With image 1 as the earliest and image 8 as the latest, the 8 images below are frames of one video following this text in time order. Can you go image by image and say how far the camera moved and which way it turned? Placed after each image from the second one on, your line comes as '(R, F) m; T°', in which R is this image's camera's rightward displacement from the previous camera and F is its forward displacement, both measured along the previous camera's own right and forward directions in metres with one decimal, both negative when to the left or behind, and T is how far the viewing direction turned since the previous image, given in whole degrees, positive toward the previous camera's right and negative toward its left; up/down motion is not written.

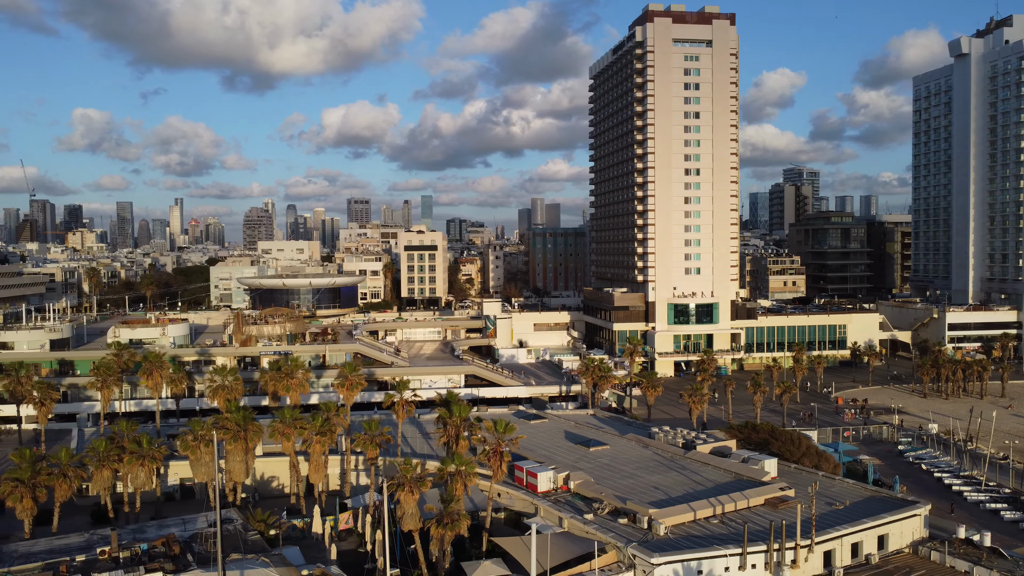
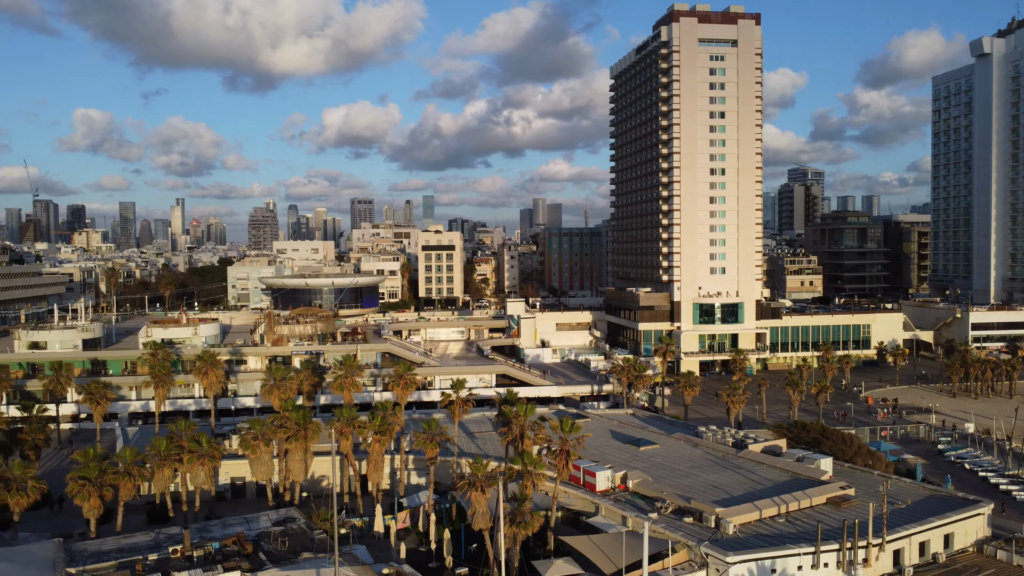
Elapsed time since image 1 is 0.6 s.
(-5.5, 0.0) m; 0°
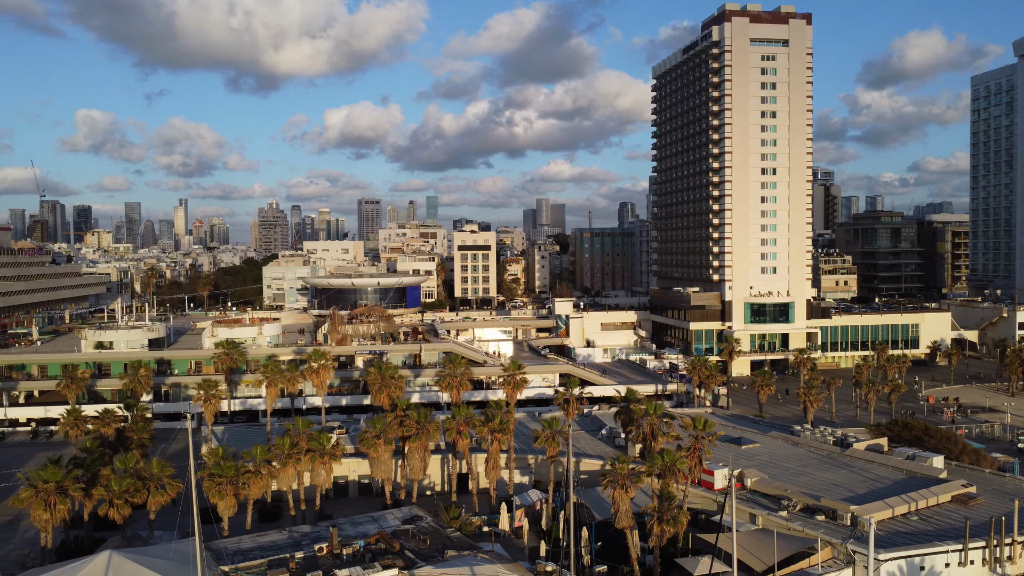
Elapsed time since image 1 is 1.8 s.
(-11.2, -0.1) m; 0°
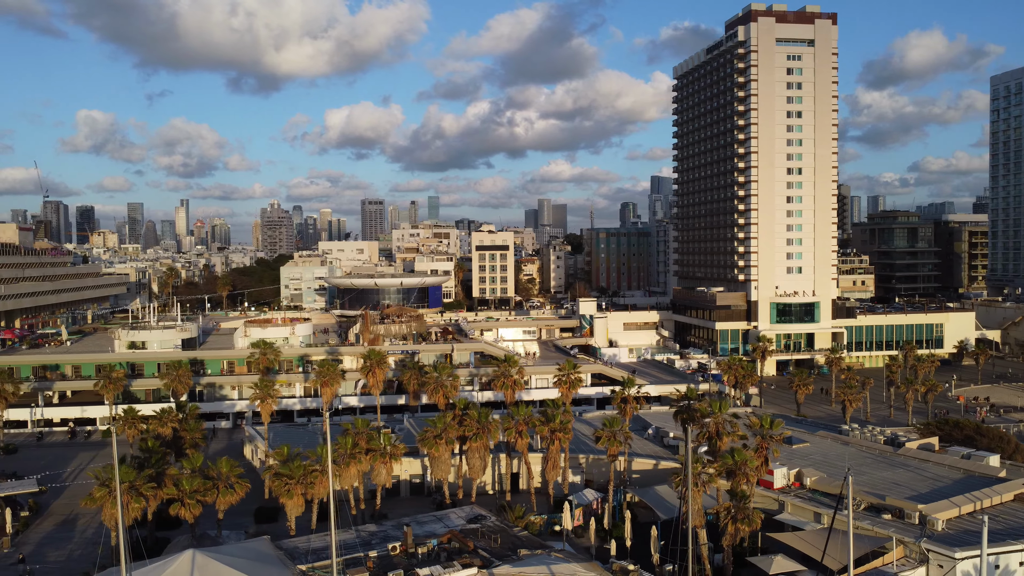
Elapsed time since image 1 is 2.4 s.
(-5.7, 0.0) m; 0°
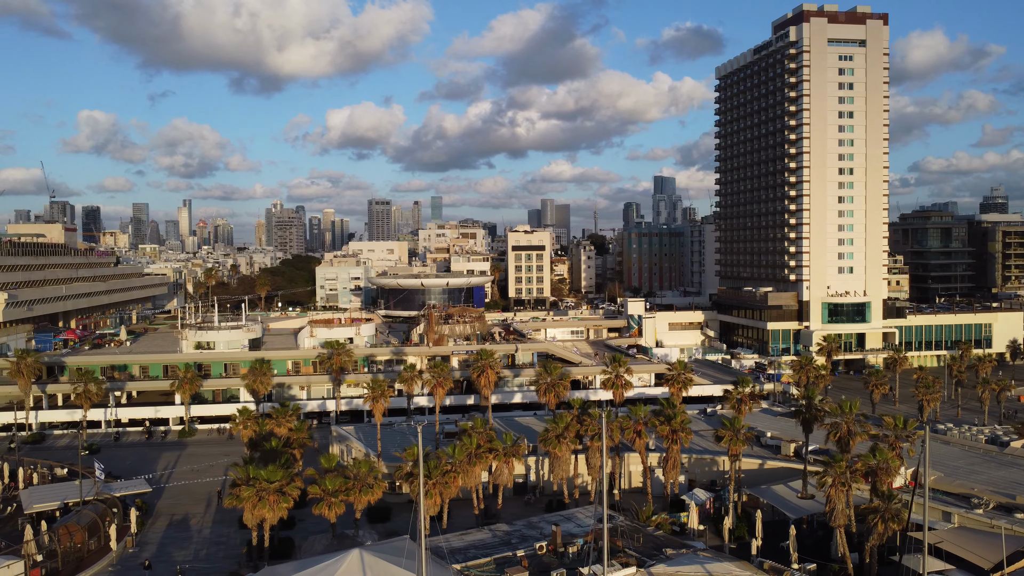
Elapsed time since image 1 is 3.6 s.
(-11.4, -0.1) m; 0°
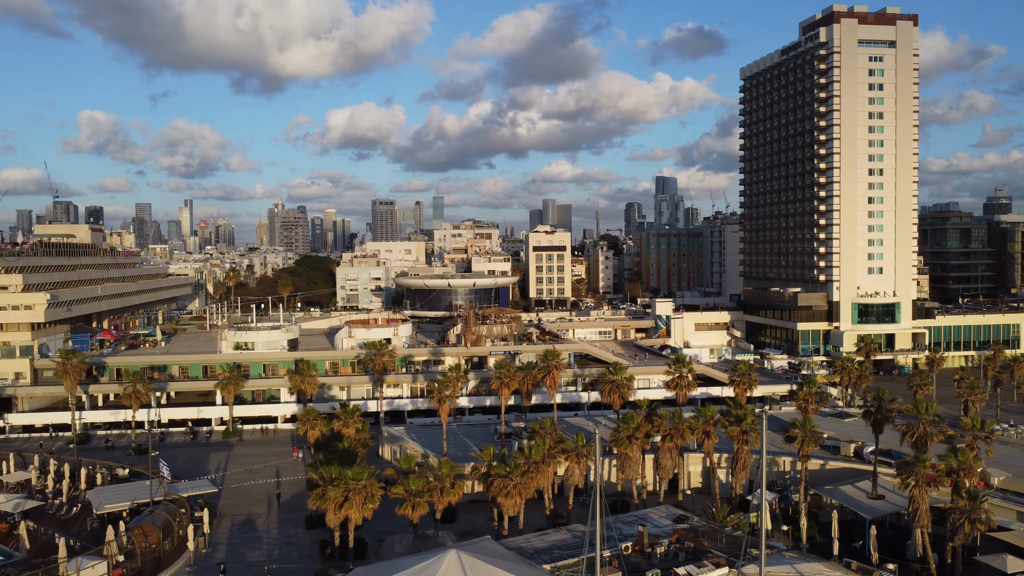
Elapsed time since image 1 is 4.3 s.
(-6.7, -0.1) m; 0°
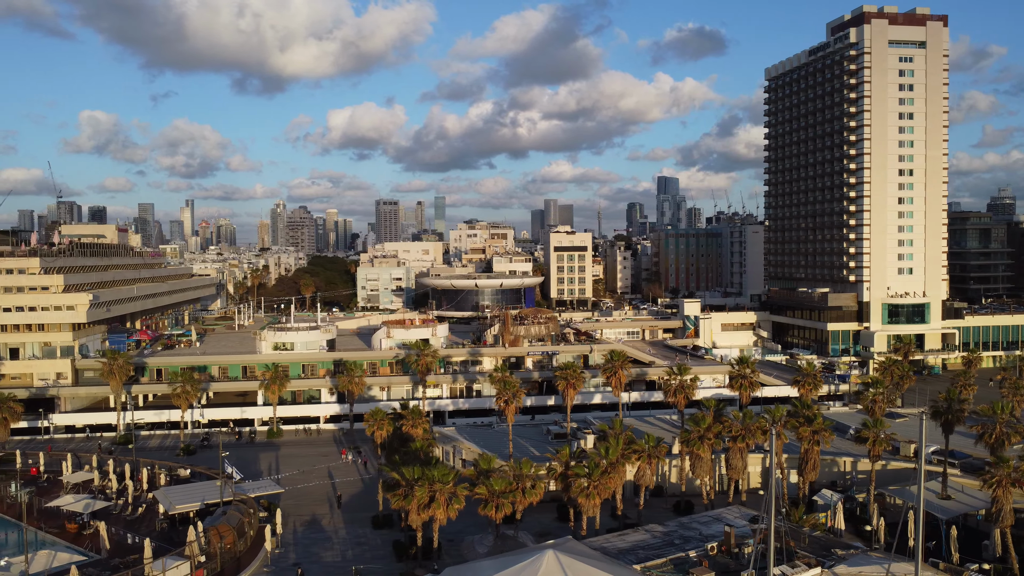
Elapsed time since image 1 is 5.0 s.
(-6.7, -0.1) m; 0°
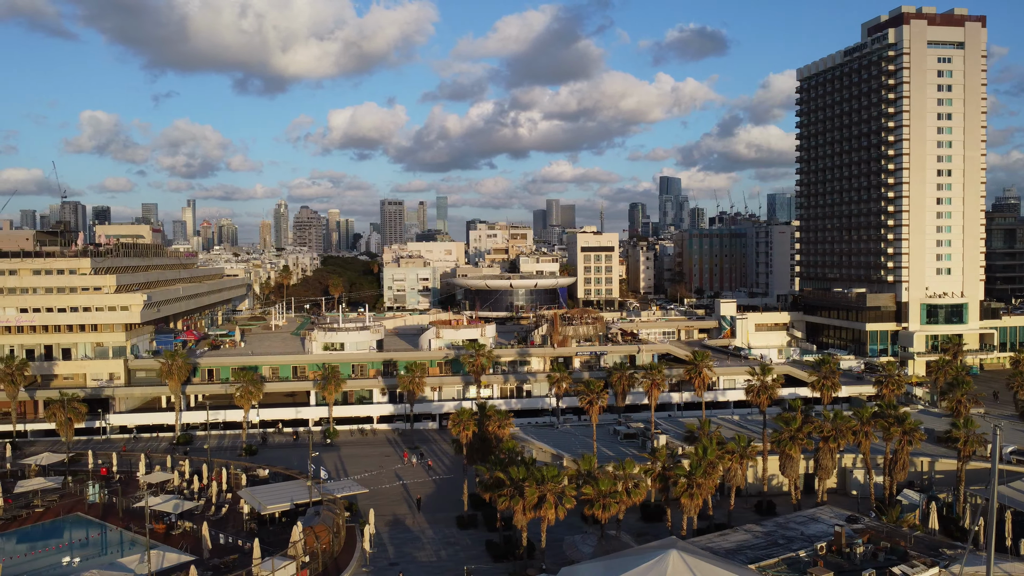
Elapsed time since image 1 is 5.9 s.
(-8.6, -0.1) m; 0°
